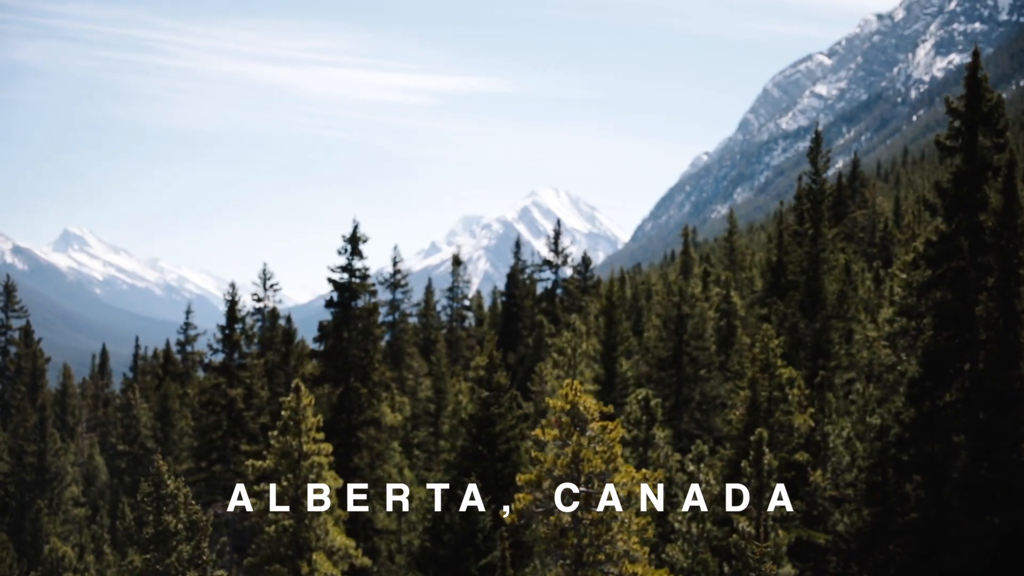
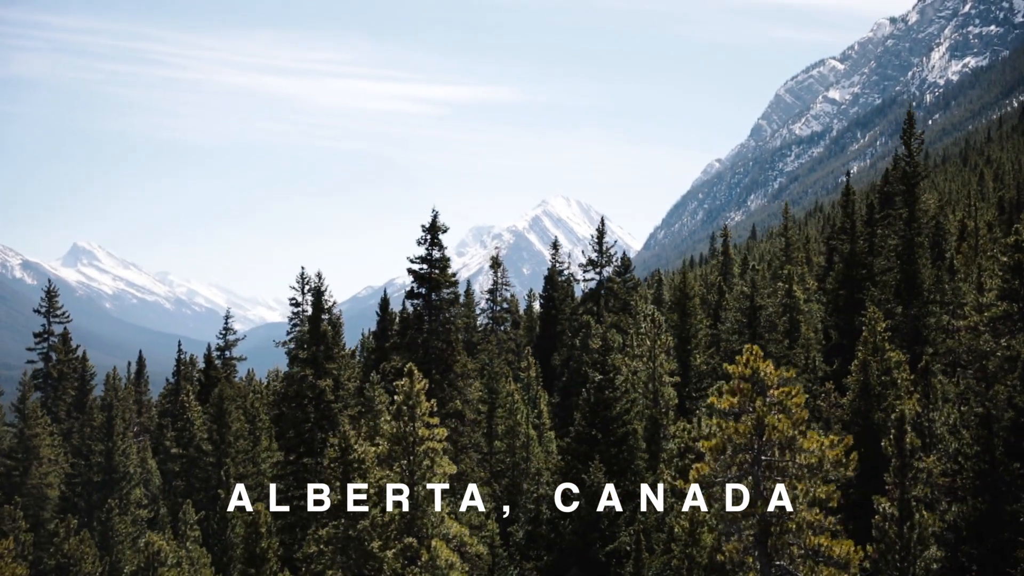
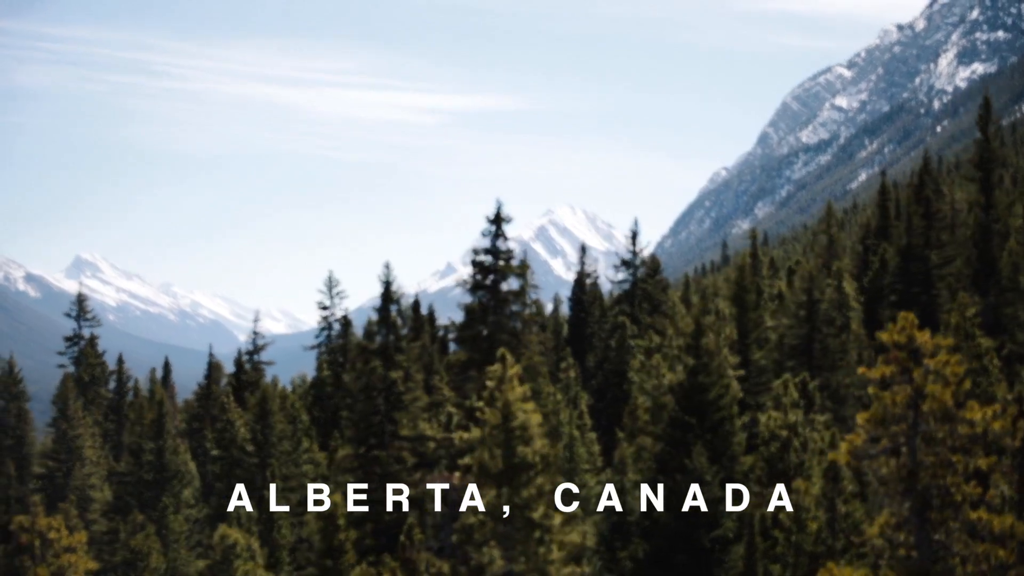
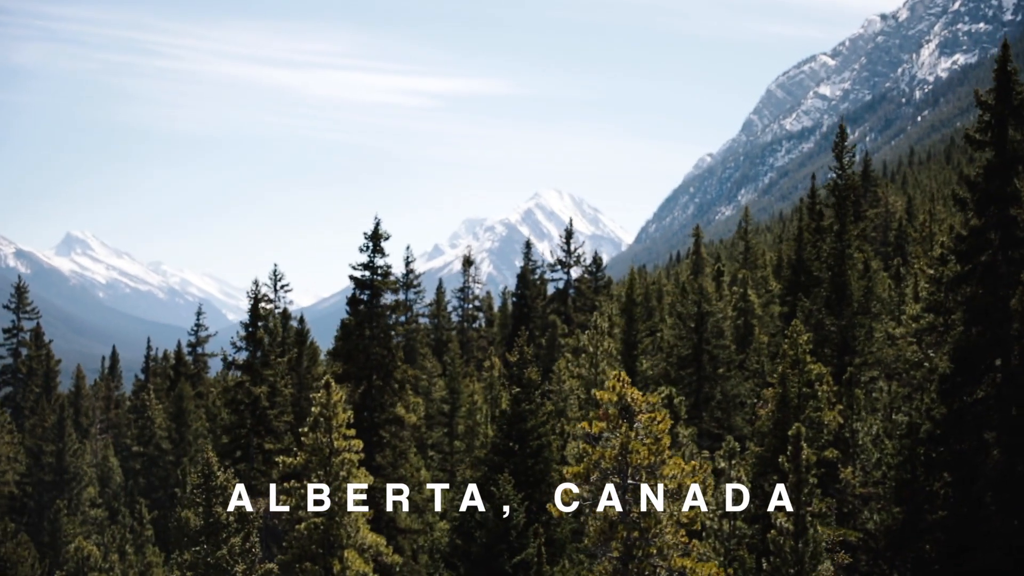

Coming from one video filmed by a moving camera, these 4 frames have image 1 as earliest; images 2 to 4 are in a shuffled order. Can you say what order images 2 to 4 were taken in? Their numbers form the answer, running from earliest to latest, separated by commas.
4, 2, 3
